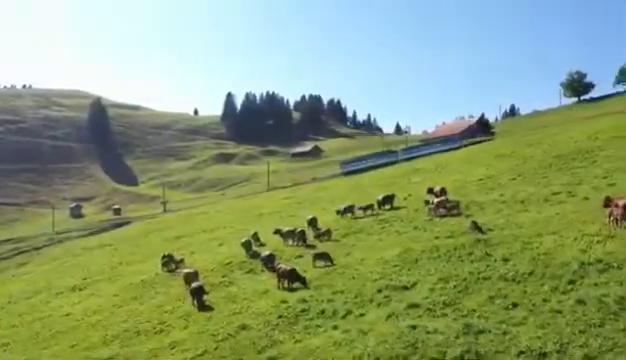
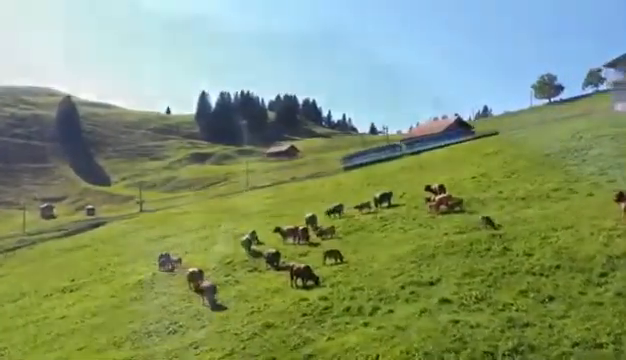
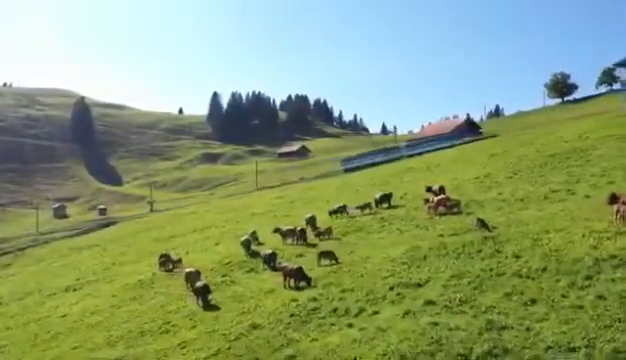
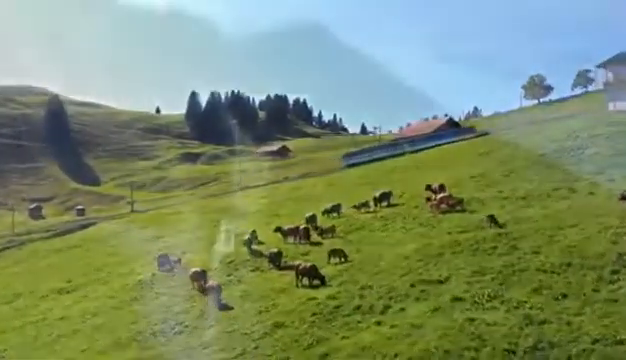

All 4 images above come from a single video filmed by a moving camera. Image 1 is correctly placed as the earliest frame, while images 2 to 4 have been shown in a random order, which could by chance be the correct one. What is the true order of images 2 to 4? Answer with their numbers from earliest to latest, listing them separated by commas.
3, 2, 4
